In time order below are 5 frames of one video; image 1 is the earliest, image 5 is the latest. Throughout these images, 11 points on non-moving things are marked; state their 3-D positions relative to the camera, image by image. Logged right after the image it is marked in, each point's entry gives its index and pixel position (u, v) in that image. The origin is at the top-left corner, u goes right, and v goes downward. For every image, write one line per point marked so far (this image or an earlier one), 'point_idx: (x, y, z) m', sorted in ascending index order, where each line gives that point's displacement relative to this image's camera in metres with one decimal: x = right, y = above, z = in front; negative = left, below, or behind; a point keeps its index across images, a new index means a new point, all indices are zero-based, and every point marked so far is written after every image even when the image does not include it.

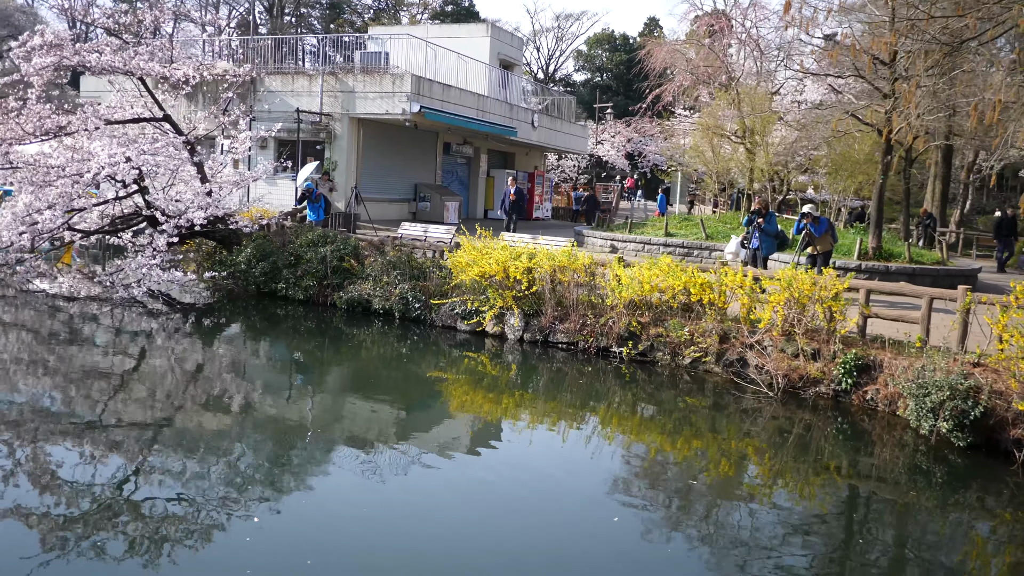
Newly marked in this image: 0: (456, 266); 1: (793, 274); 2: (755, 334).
0: (-0.9, +0.3, +11.4) m
1: (+3.0, +0.2, +8.8) m
2: (+2.7, -0.5, +8.9) m
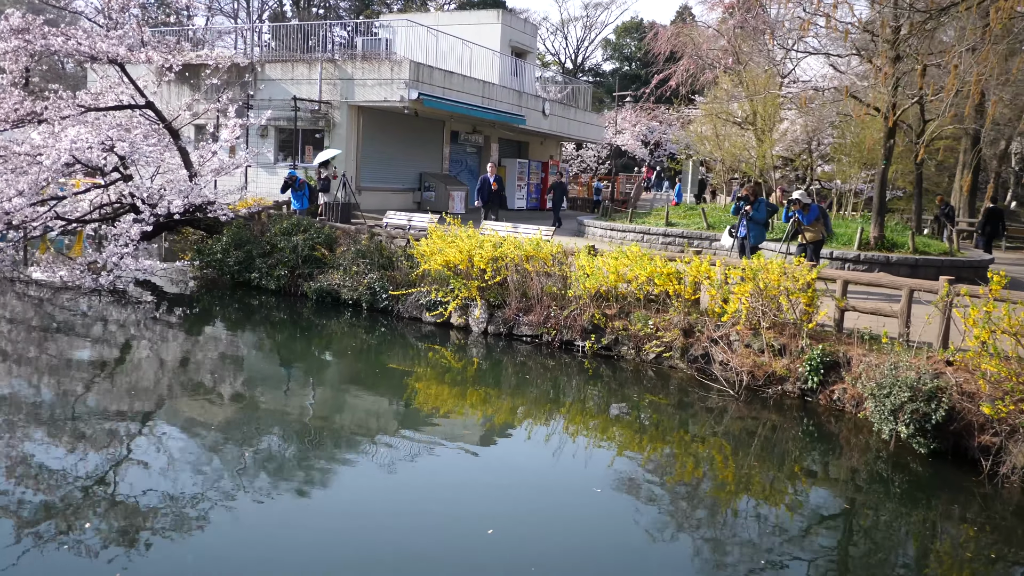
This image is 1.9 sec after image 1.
0: (-1.3, +0.5, +11.0) m
1: (+2.5, +0.3, +8.2) m
2: (+2.2, -0.4, +8.4) m
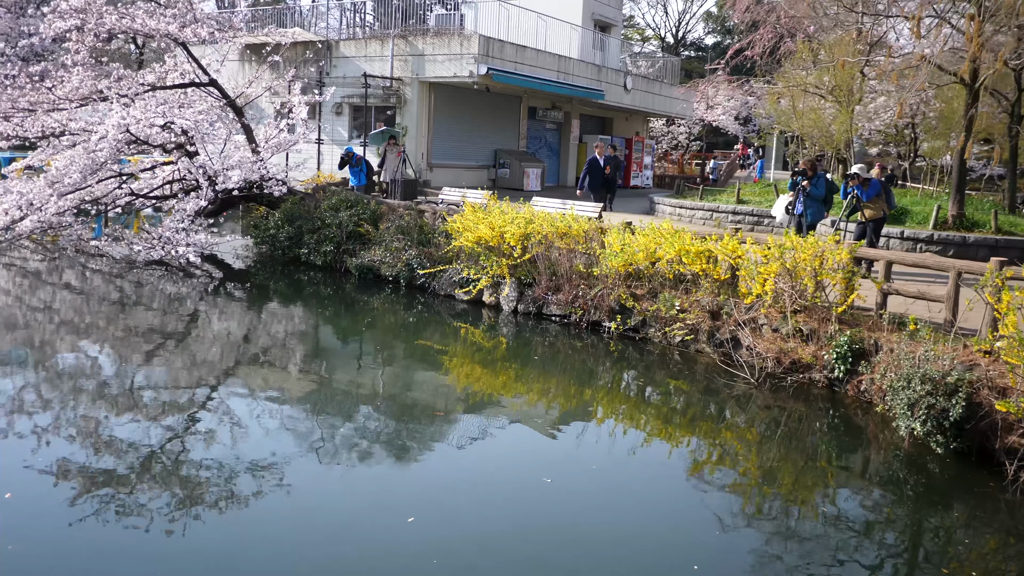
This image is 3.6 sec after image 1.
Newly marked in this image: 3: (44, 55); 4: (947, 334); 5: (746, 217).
0: (-0.8, +0.8, +10.8) m
1: (+2.7, +0.4, +7.6) m
2: (+2.3, -0.2, +7.8) m
3: (-9.4, +4.7, +16.2) m
4: (+3.5, -0.4, +6.5) m
5: (+4.8, +1.5, +16.6) m
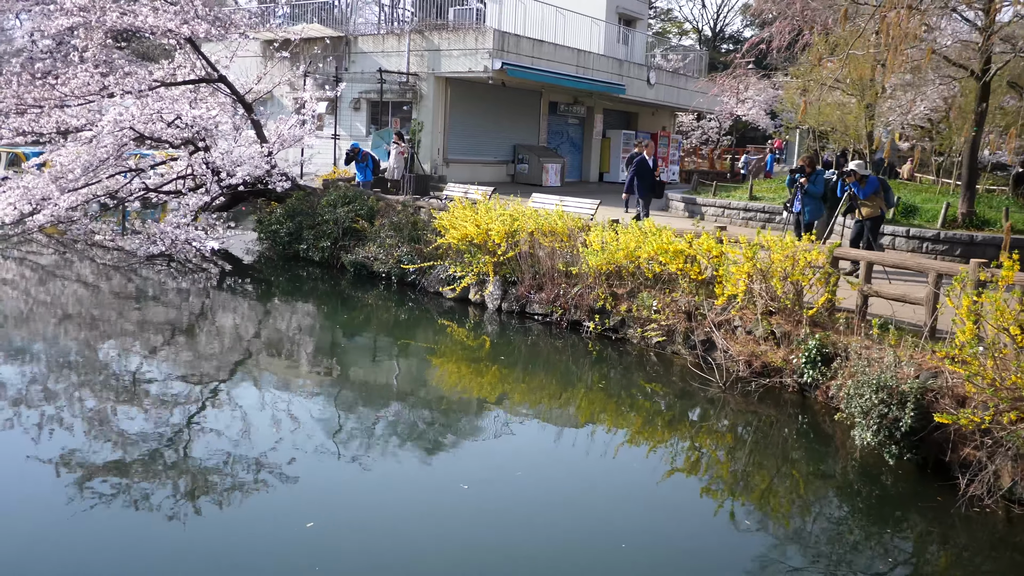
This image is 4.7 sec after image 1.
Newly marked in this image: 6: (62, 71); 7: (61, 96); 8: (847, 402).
0: (-0.9, +0.8, +10.7) m
1: (+2.4, +0.4, +7.4) m
2: (+2.1, -0.2, +7.6) m
3: (-9.3, +4.8, +16.4) m
4: (+3.2, -0.4, +6.3) m
5: (+5.0, +1.5, +16.3) m
6: (-8.5, +4.1, +15.2) m
7: (-8.1, +3.4, +14.4) m
8: (+2.5, -0.8, +6.0) m
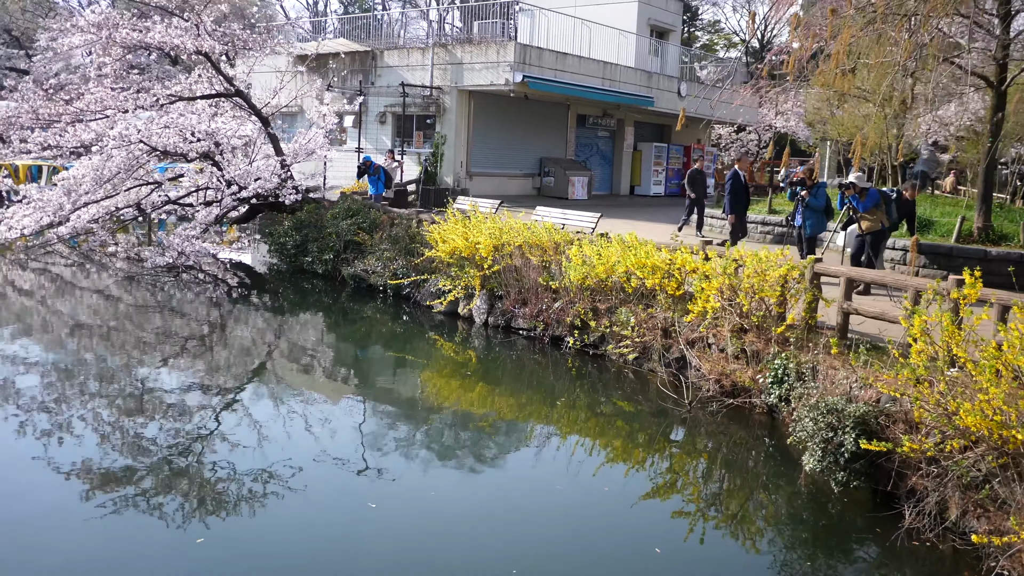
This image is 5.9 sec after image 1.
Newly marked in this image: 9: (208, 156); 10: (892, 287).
0: (-1.0, +0.6, +10.6) m
1: (+2.1, +0.3, +7.1) m
2: (+1.8, -0.4, +7.4) m
3: (-9.0, +4.6, +16.9) m
4: (+2.9, -0.5, +6.0) m
5: (+5.2, +1.2, +15.9) m
6: (-8.3, +3.9, +15.6) m
7: (-7.9, +3.2, +14.8) m
8: (+2.2, -1.0, +5.7) m
9: (-5.8, +2.5, +15.3) m
10: (+3.2, 0.0, +6.6) m
